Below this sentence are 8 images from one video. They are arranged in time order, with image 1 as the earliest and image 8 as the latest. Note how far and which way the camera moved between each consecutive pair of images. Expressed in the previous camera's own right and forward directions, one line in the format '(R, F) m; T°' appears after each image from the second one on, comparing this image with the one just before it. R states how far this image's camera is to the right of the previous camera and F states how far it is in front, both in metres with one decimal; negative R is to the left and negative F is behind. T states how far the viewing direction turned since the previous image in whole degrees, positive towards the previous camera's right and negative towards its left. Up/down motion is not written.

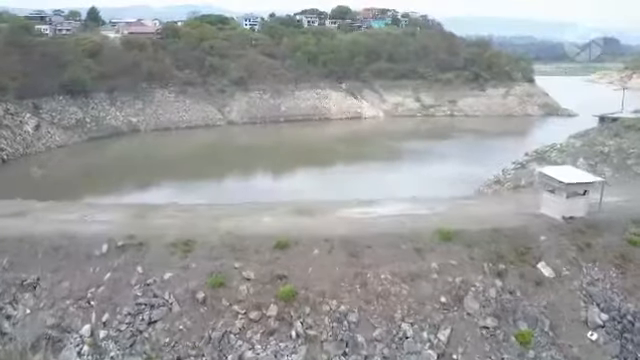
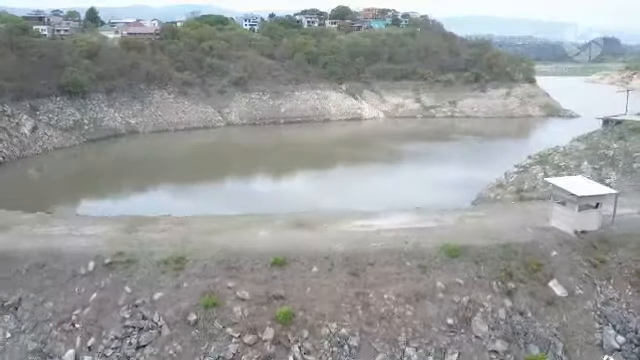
(0.0, +0.2) m; 0°
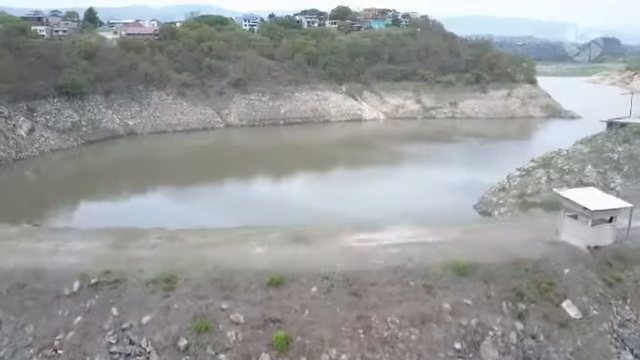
(0.0, +0.2) m; 0°
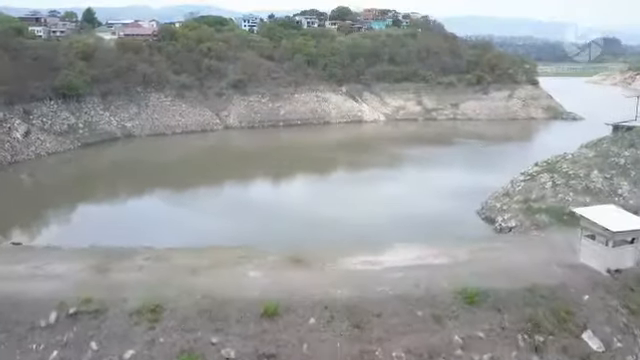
(0.0, +0.3) m; 0°
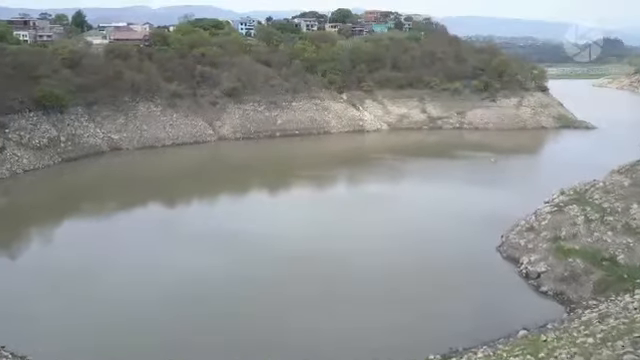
(0.0, +1.8) m; 0°
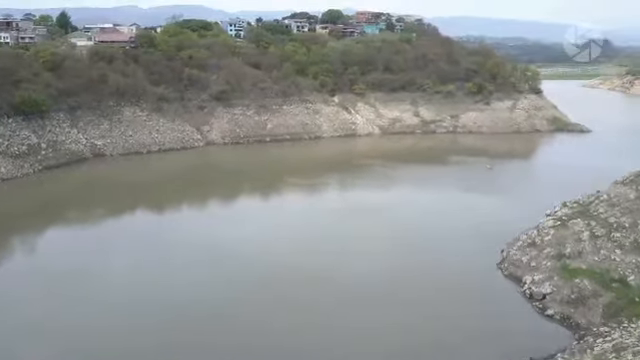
(0.0, +0.7) m; +1°
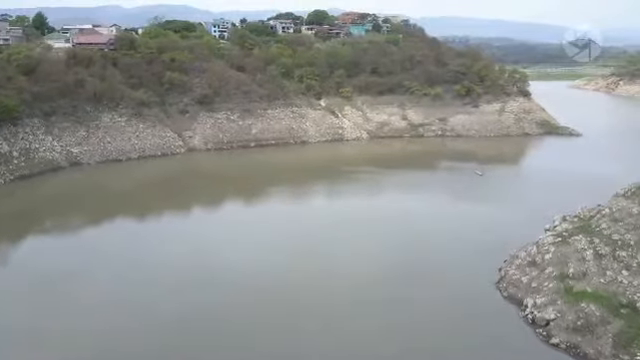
(0.0, +0.8) m; +1°
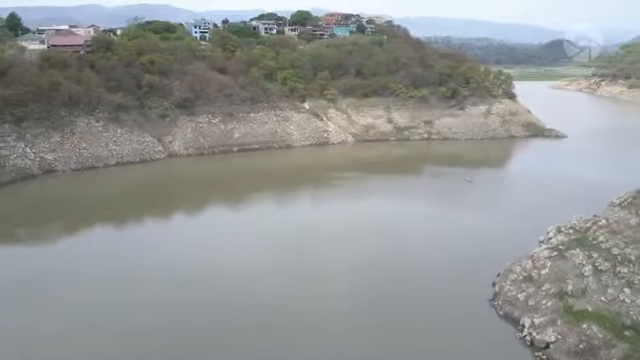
(0.0, +0.6) m; +1°
